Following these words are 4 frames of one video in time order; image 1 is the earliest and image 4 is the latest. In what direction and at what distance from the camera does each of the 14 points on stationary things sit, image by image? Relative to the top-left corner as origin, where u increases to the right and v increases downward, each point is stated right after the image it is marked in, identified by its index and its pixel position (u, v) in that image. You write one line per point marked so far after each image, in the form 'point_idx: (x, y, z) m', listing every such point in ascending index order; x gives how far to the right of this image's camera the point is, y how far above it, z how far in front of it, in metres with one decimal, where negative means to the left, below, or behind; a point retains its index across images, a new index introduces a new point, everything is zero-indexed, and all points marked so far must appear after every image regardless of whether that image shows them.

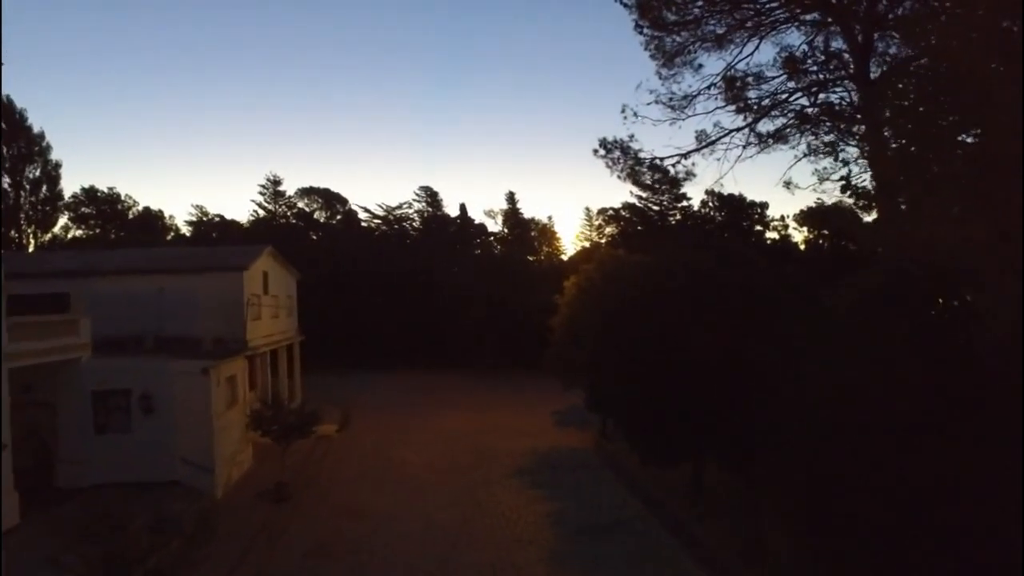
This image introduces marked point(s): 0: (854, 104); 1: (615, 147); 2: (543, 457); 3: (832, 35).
0: (+4.9, +2.7, +15.2) m
1: (+1.7, +2.3, +17.4) m
2: (+0.6, -3.2, +19.9) m
3: (+4.7, +3.7, +15.2) m
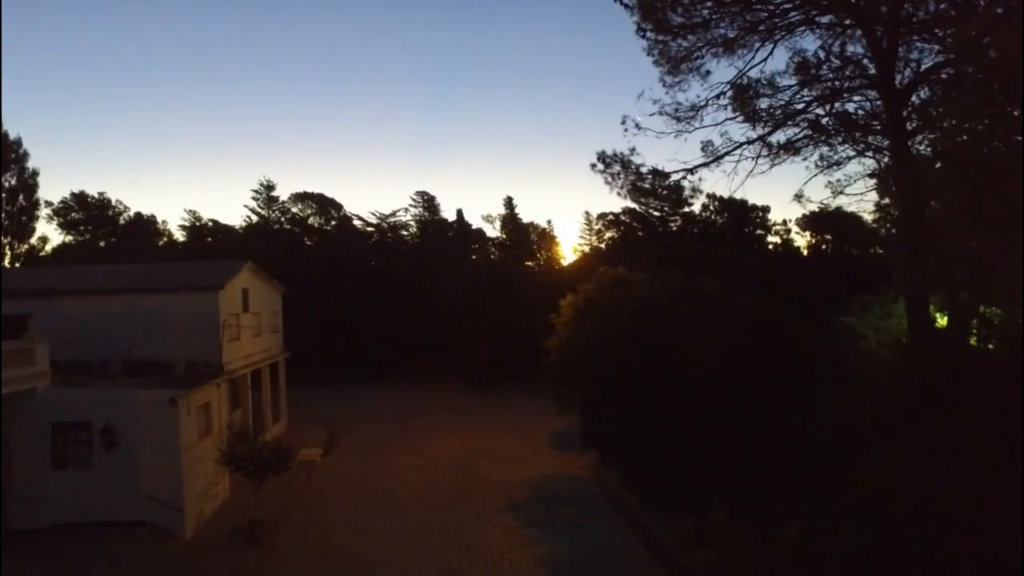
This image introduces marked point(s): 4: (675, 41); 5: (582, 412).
0: (+4.8, +2.3, +14.0) m
1: (+1.6, +2.0, +16.3) m
2: (+0.5, -3.6, +18.7) m
3: (+4.6, +3.4, +14.1) m
4: (+2.4, +3.5, +15.0) m
5: (+1.2, -2.2, +18.9) m
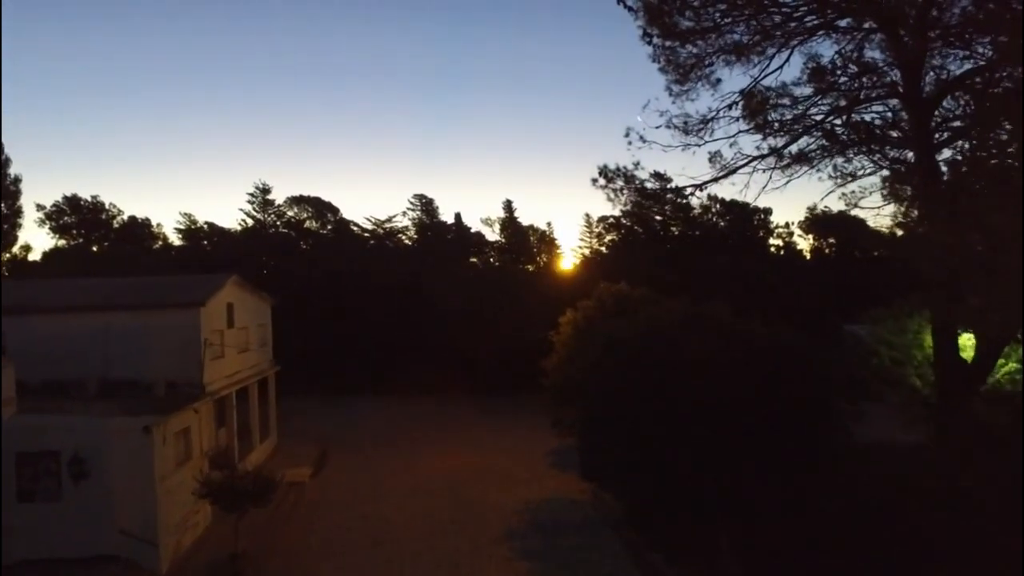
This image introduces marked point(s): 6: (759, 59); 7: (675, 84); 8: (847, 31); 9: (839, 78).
0: (+4.8, +2.1, +13.2) m
1: (+1.6, +1.7, +15.5) m
2: (+0.4, -3.8, +17.9) m
3: (+4.5, +3.1, +13.3) m
4: (+2.3, +3.3, +14.2) m
5: (+1.1, -2.5, +18.0) m
6: (+3.3, +3.1, +13.9) m
7: (+2.2, +2.8, +14.4) m
8: (+4.3, +3.3, +13.4) m
9: (+4.2, +2.7, +13.5) m
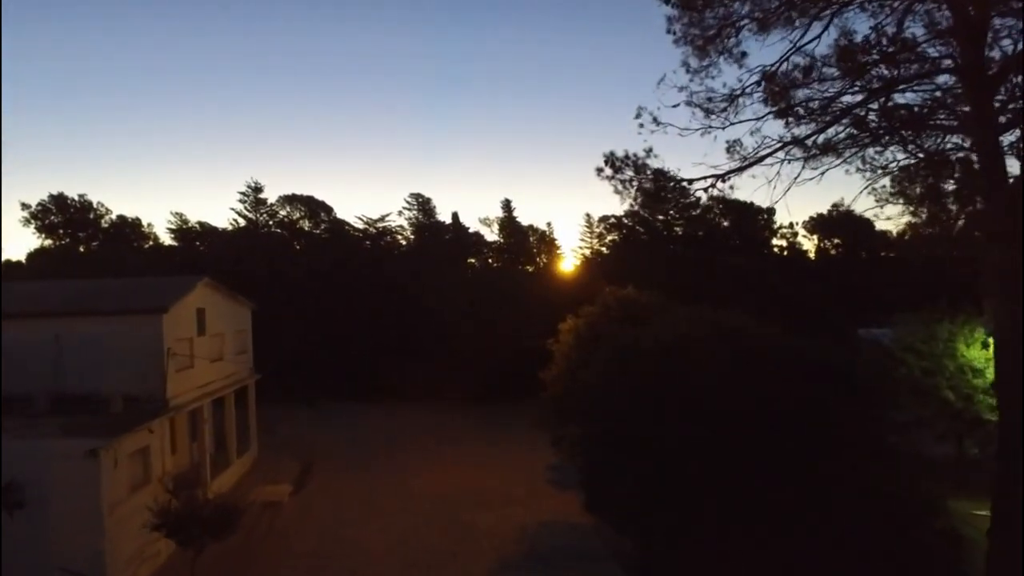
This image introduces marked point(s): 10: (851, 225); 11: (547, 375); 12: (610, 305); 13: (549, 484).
0: (+4.7, +2.0, +11.7) m
1: (+1.5, +1.7, +14.0) m
2: (+0.3, -3.9, +16.4) m
3: (+4.4, +3.0, +11.8) m
4: (+2.2, +3.2, +12.7) m
5: (+1.1, -2.6, +16.5) m
6: (+3.2, +3.0, +12.4) m
7: (+2.1, +2.8, +12.9) m
8: (+4.2, +3.2, +11.9) m
9: (+4.2, +2.7, +12.0) m
10: (+6.4, +1.2, +19.5) m
11: (+0.6, -1.5, +18.7) m
12: (+1.6, -0.3, +17.7) m
13: (+0.7, -3.7, +19.9) m
